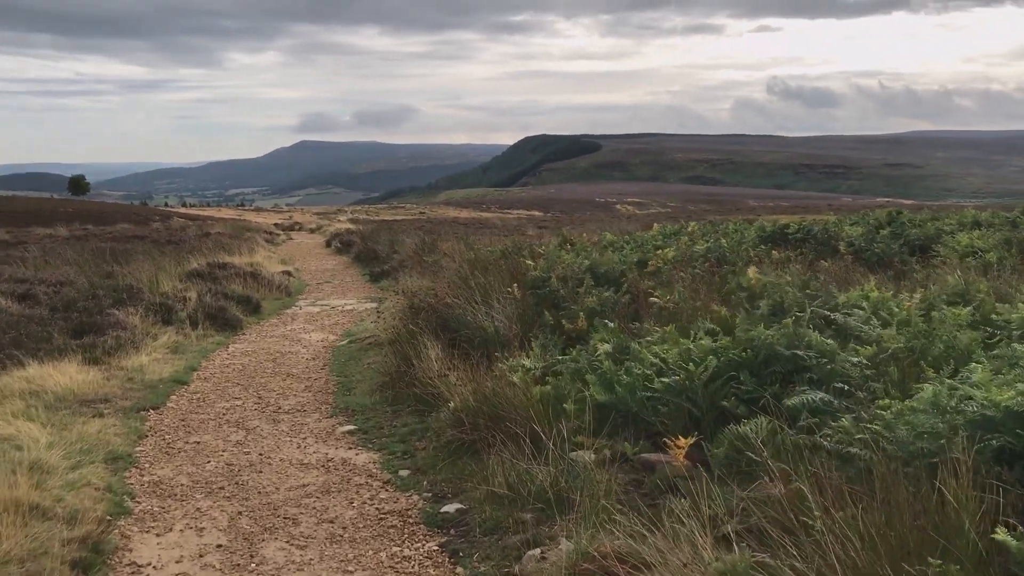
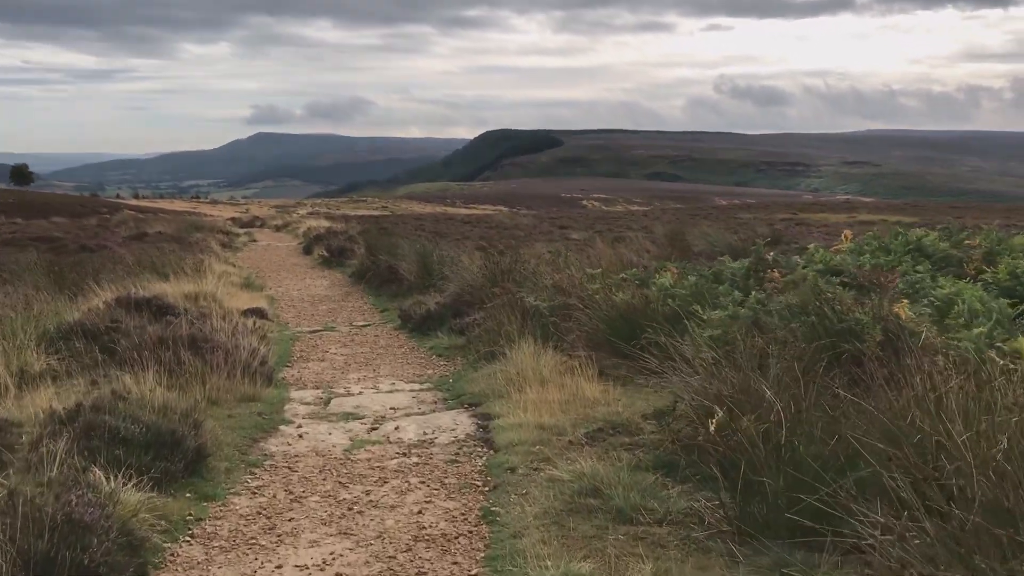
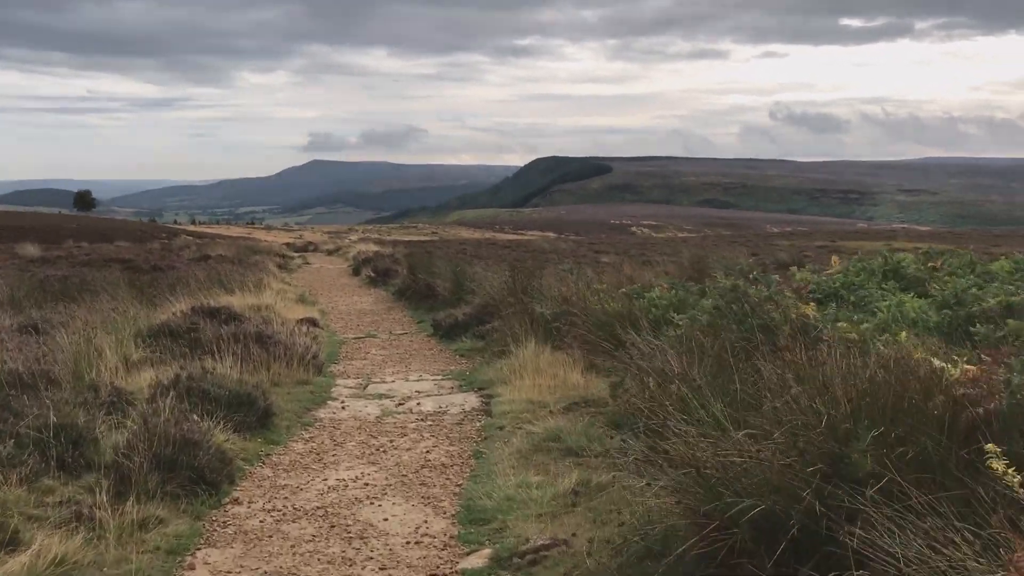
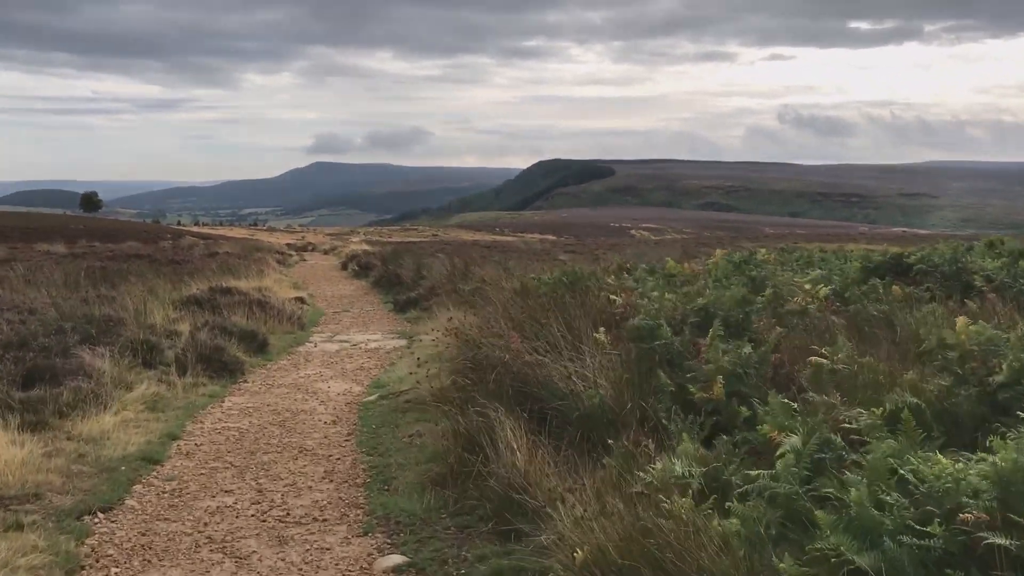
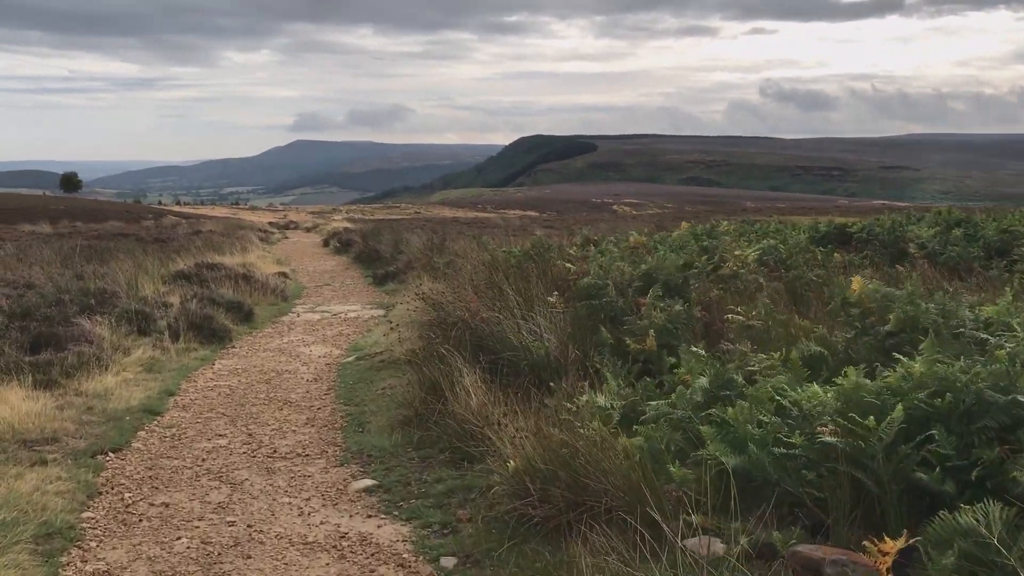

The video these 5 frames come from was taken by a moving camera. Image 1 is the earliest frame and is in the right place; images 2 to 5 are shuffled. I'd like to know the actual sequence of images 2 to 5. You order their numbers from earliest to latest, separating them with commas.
5, 4, 3, 2
